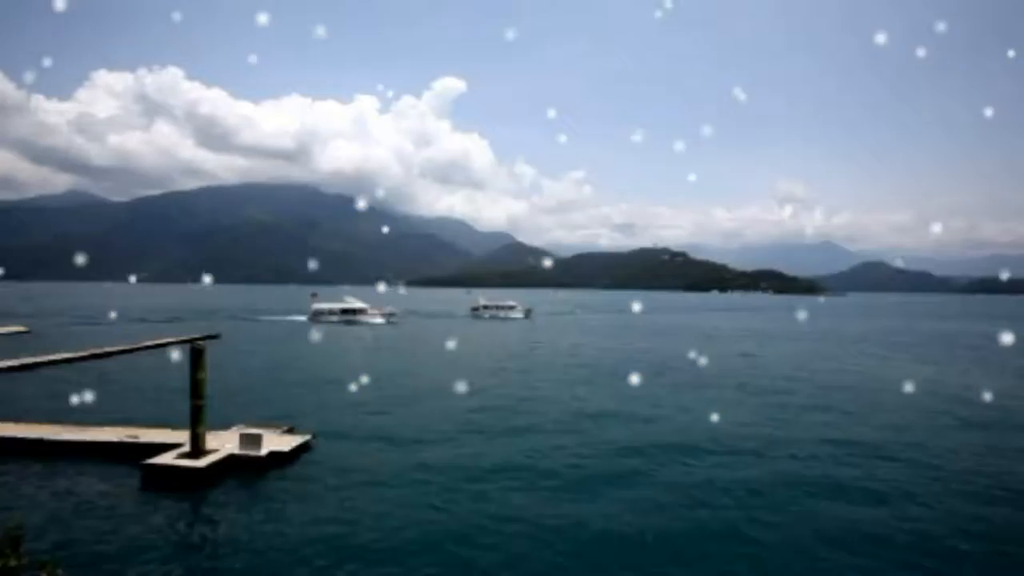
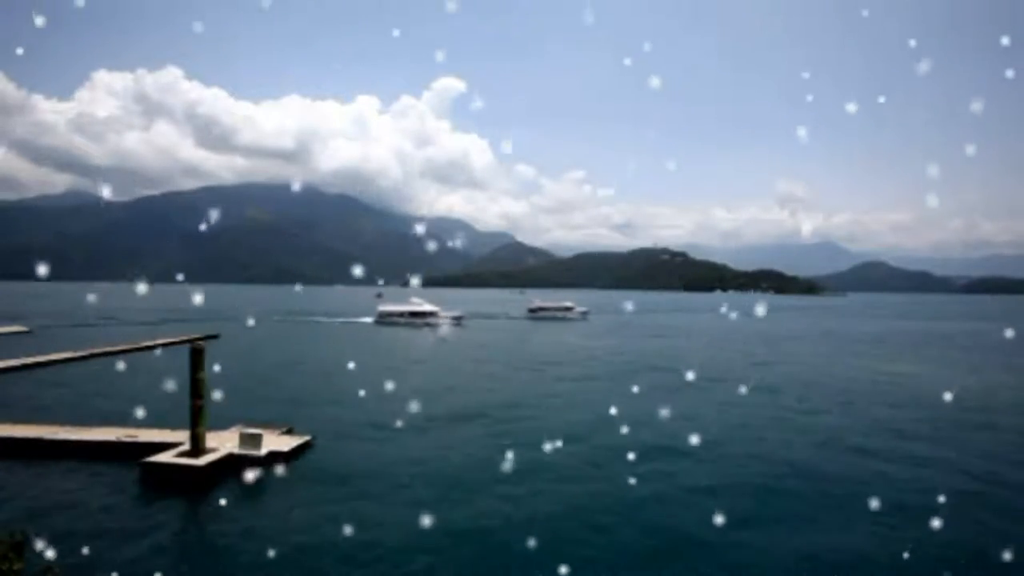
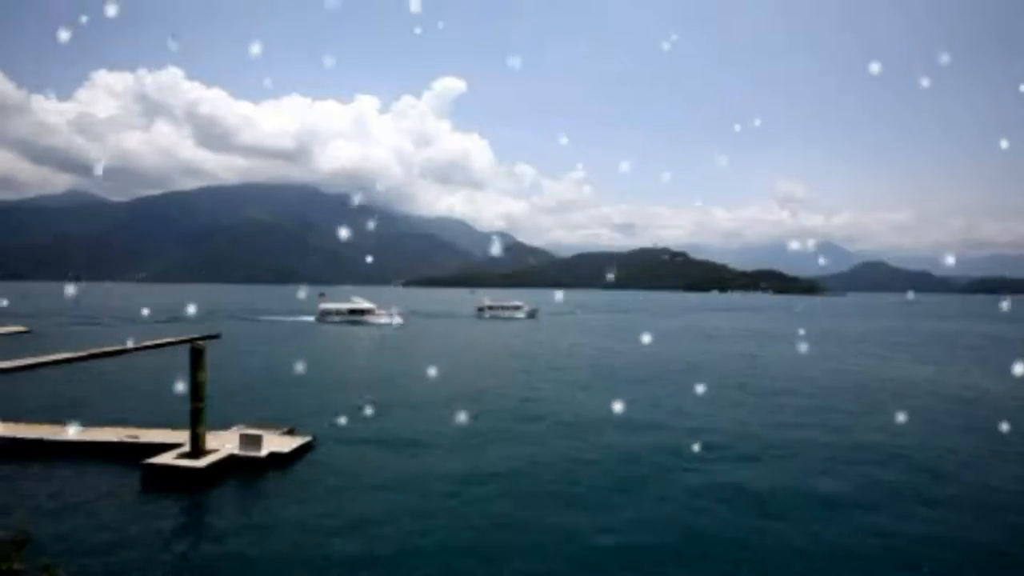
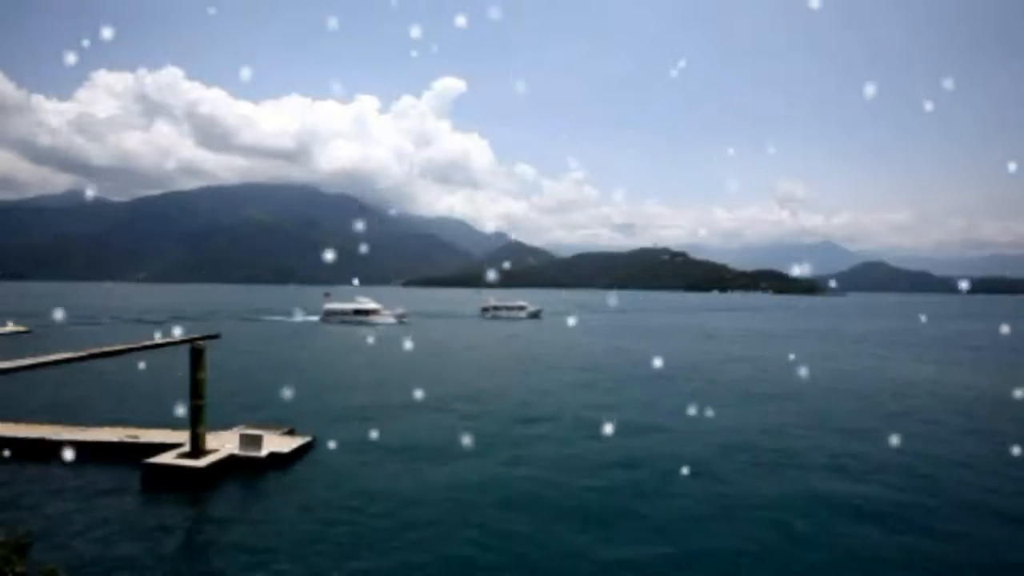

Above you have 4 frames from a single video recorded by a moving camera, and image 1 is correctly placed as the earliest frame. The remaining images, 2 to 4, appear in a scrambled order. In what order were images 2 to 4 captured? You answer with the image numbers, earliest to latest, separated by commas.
3, 4, 2
